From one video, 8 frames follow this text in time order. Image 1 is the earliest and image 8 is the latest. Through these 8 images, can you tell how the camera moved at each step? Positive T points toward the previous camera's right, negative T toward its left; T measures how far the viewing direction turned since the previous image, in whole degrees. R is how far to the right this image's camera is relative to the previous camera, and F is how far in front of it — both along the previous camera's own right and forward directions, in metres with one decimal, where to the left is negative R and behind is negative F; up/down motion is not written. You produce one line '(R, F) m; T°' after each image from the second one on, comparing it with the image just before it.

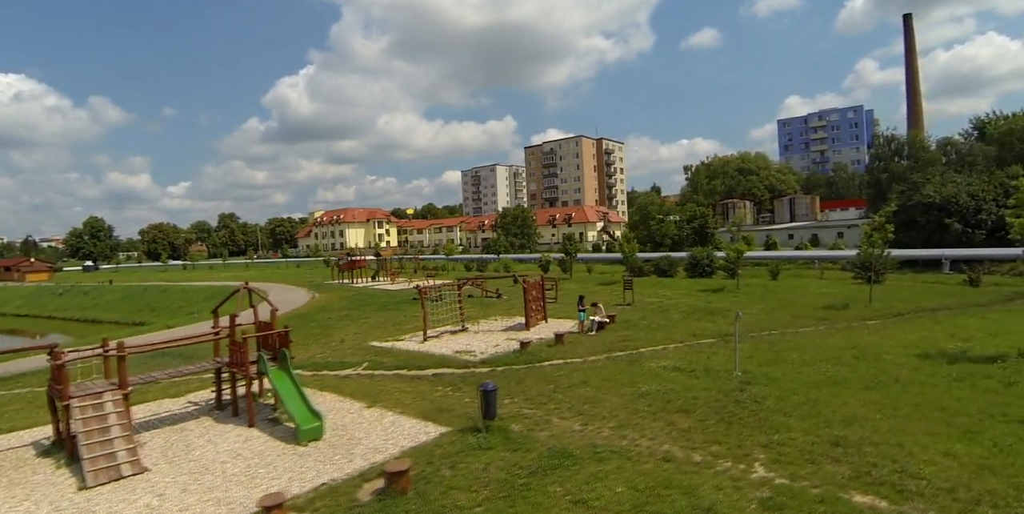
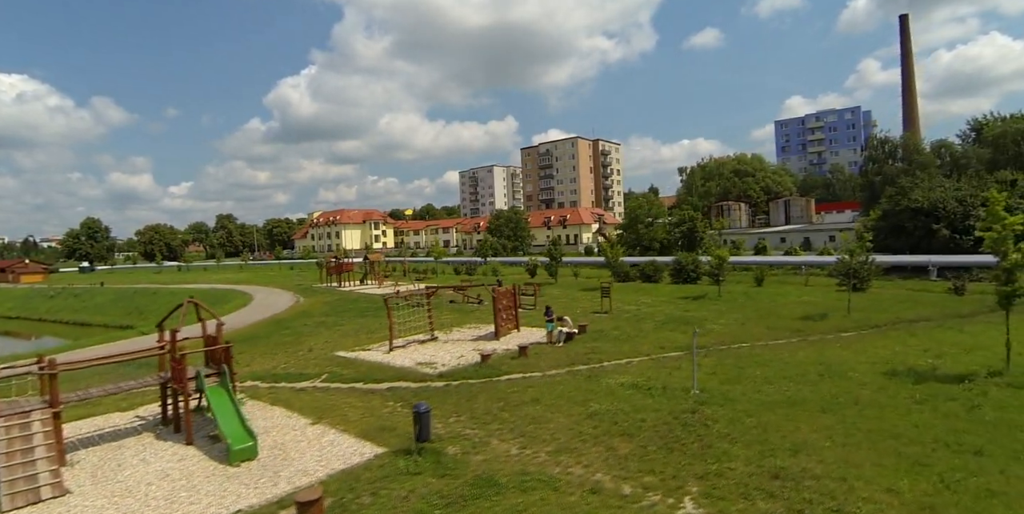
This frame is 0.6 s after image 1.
(+1.2, +0.5) m; -1°
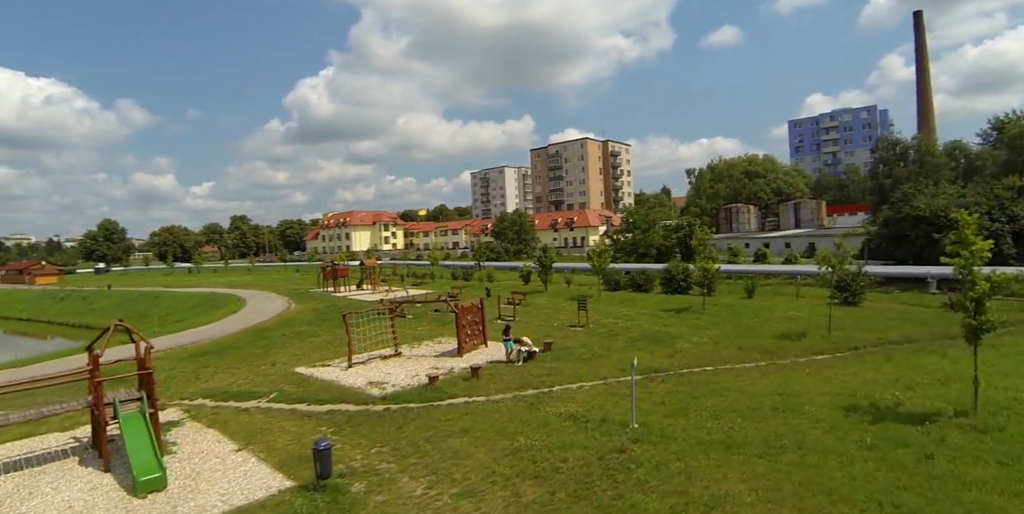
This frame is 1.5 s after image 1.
(+1.9, +0.8) m; -2°
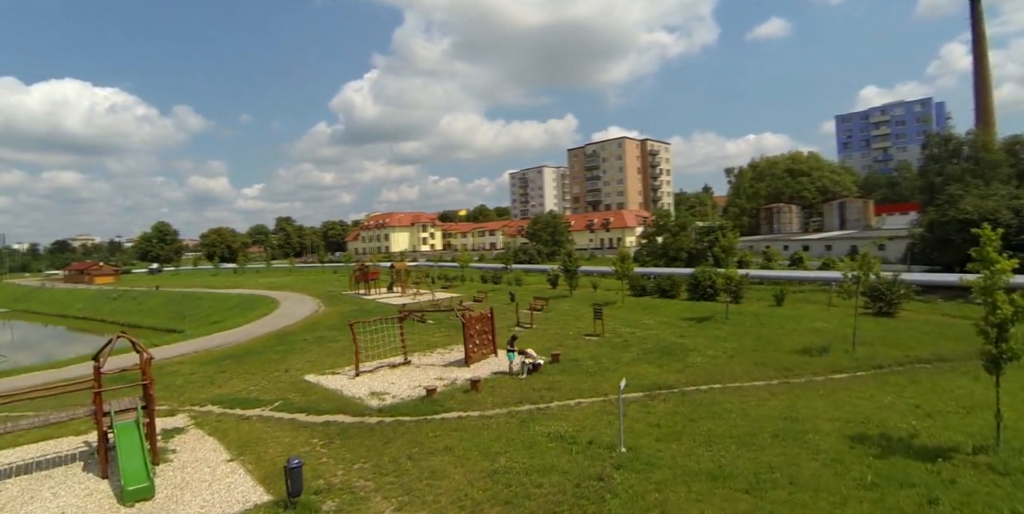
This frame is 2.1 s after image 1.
(+1.2, +0.4) m; -4°
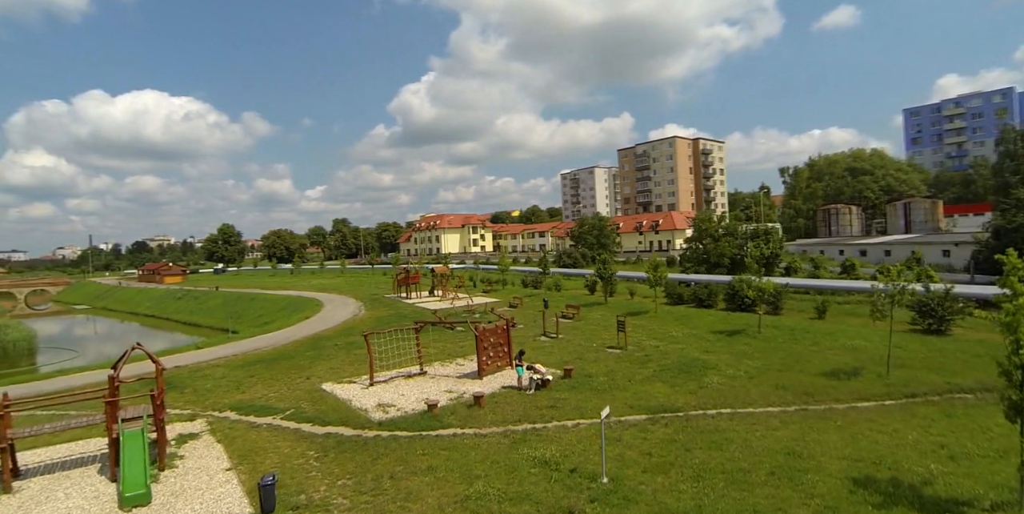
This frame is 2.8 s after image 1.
(+1.4, +0.4) m; -6°
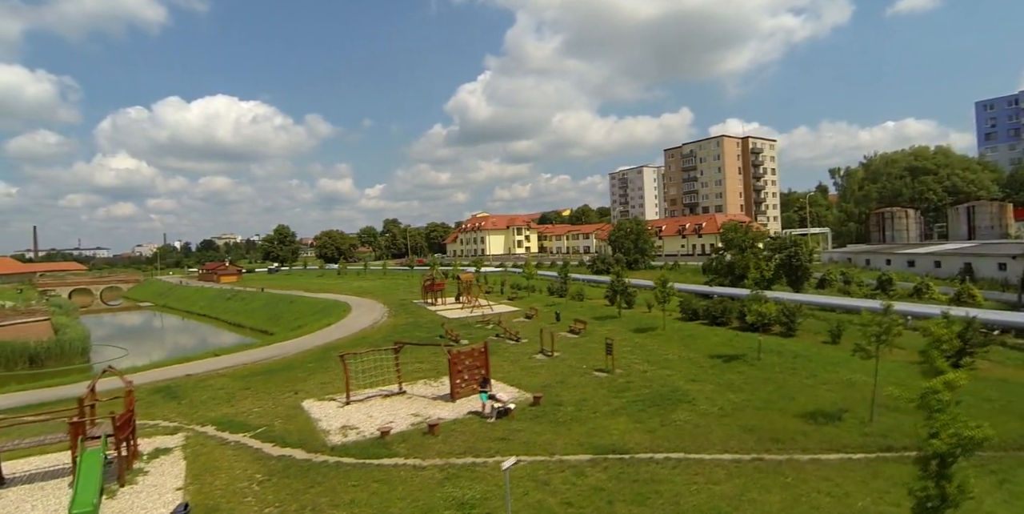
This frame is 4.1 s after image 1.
(+2.7, +0.6) m; -6°
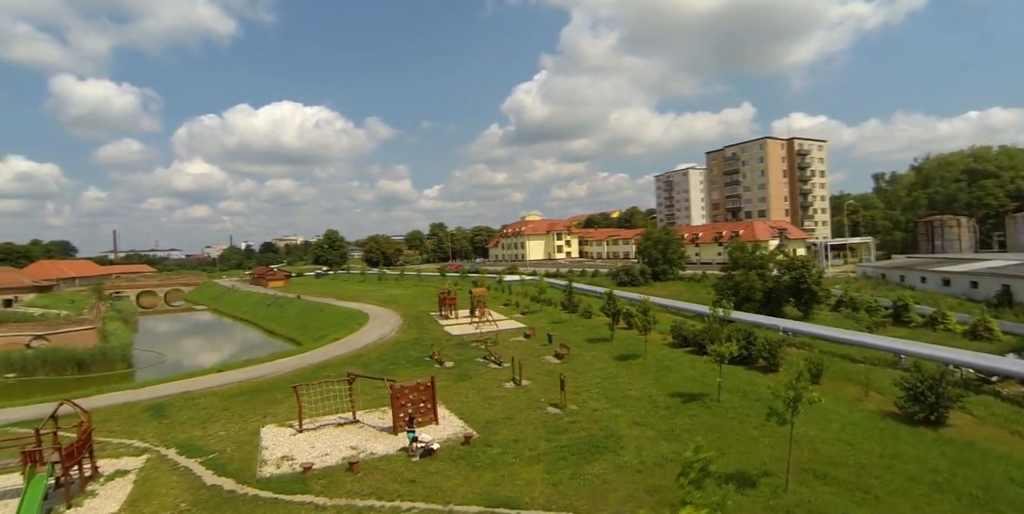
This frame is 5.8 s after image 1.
(+3.8, +0.4) m; -7°
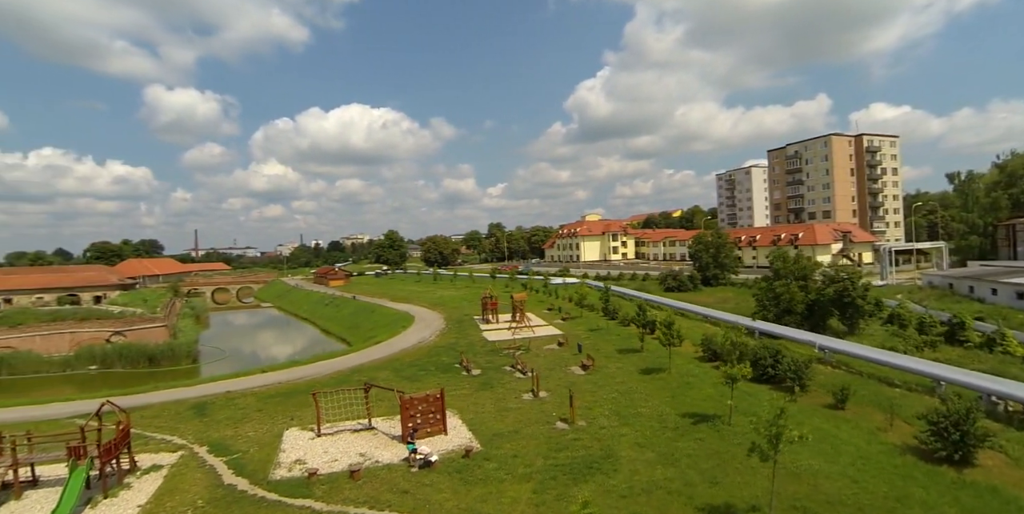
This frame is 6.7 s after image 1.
(+1.9, 0.0) m; -7°
